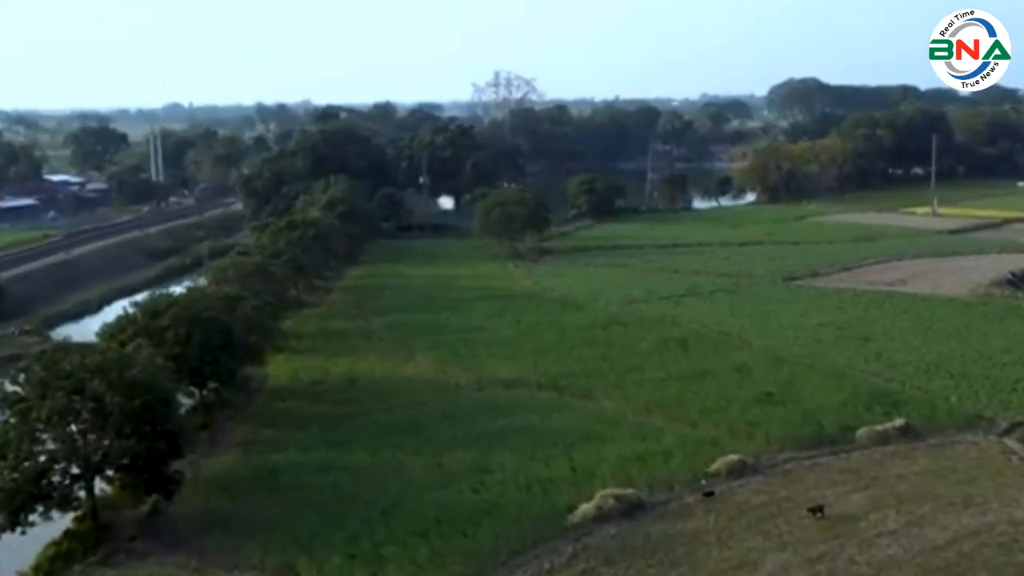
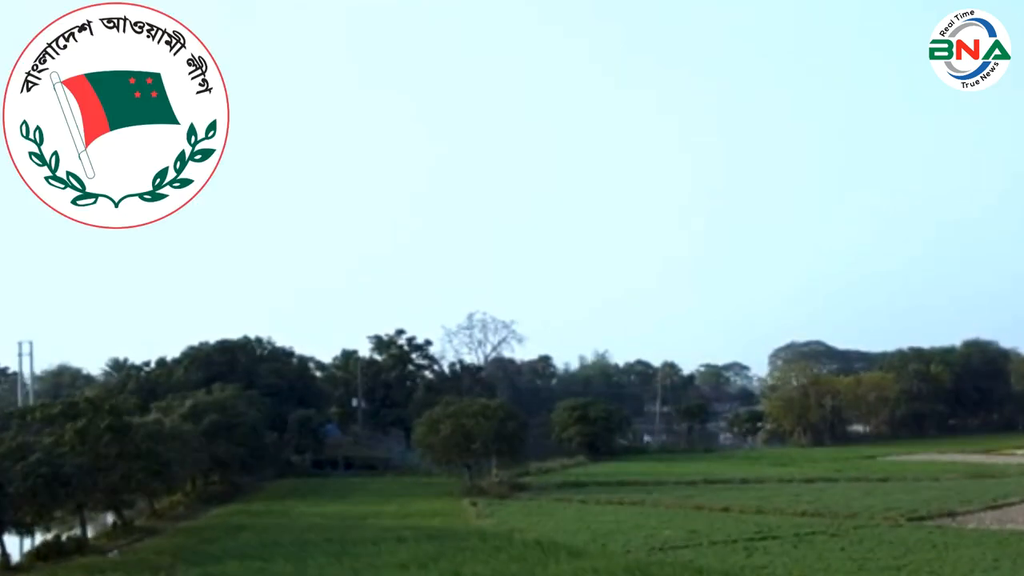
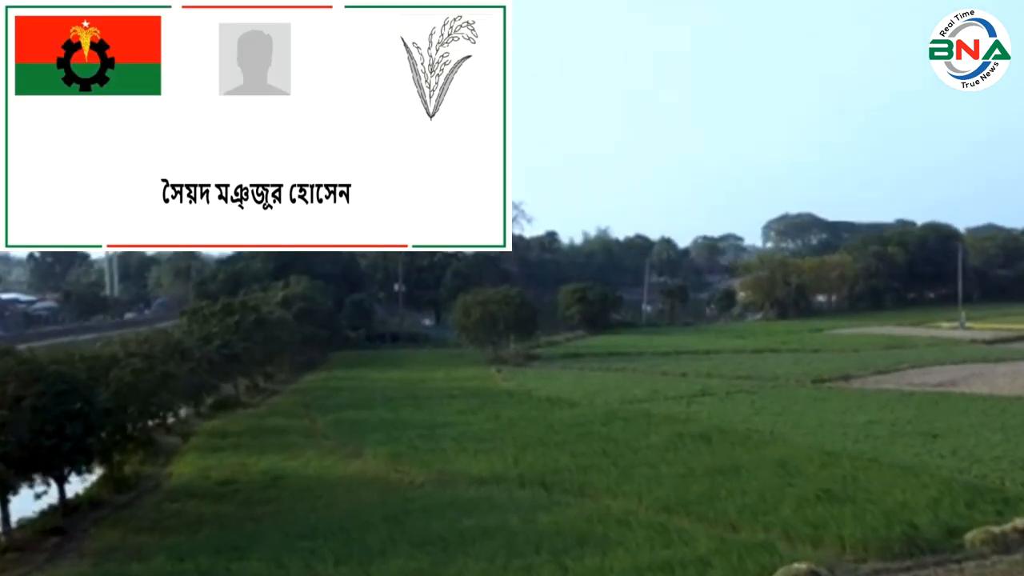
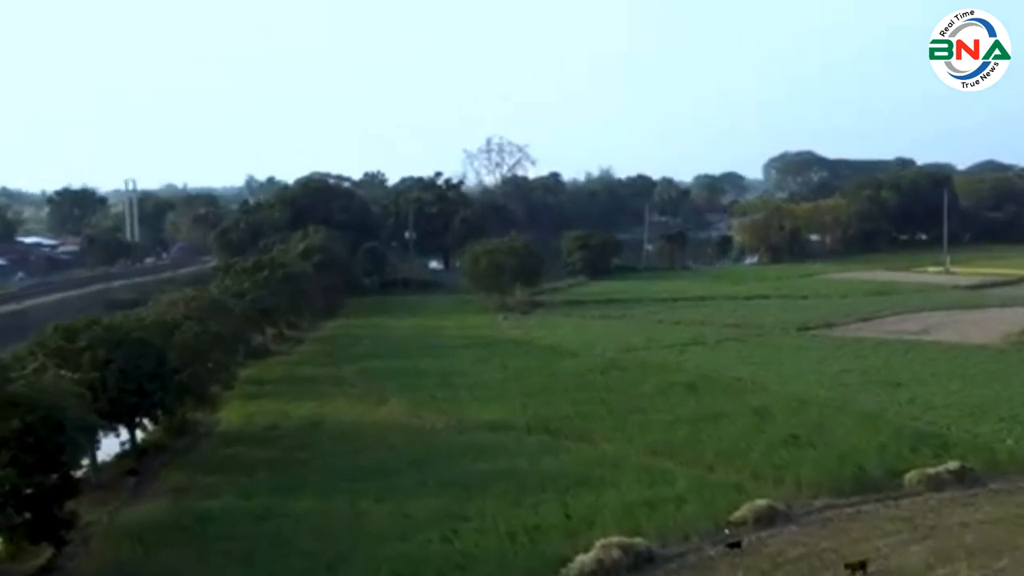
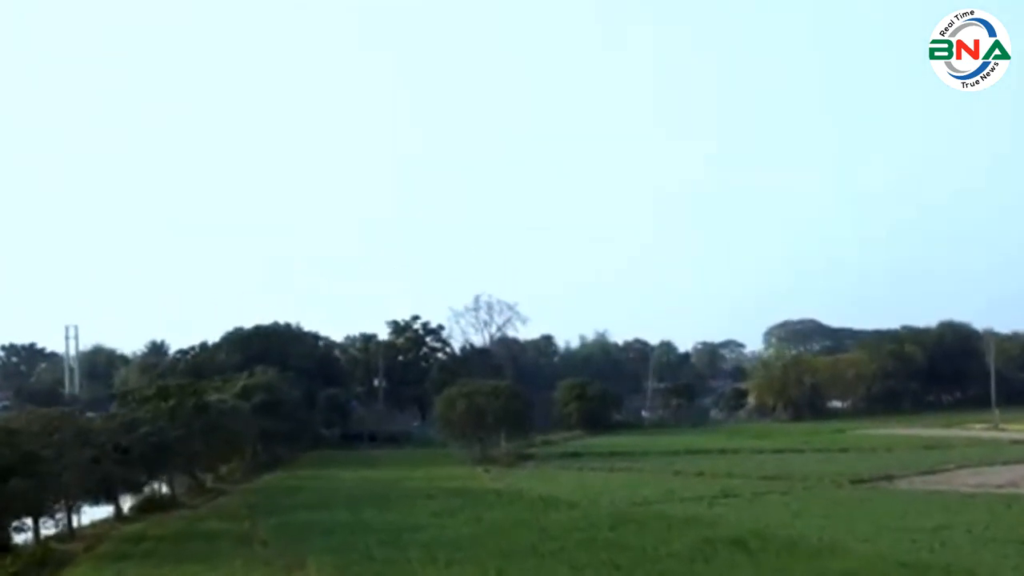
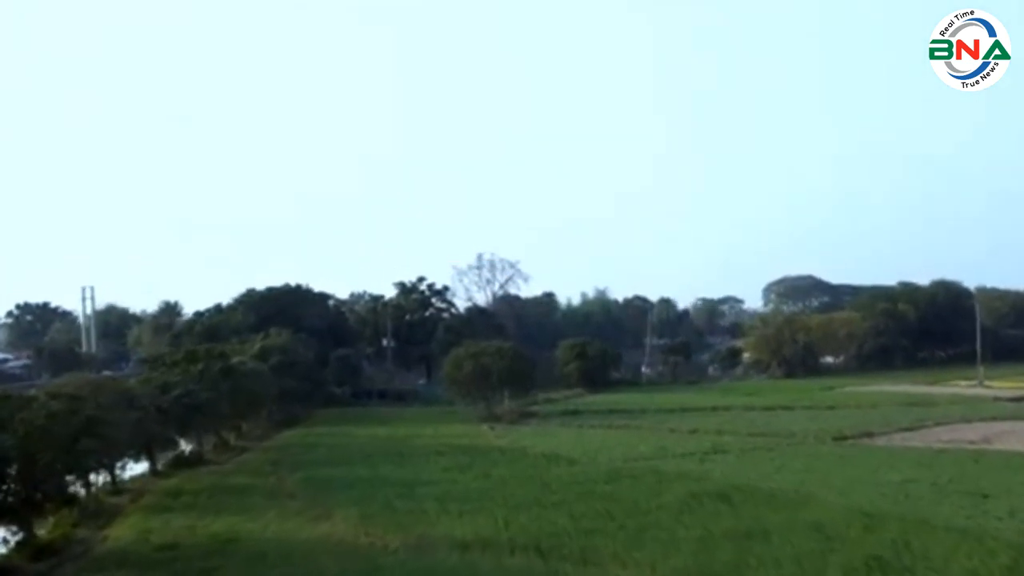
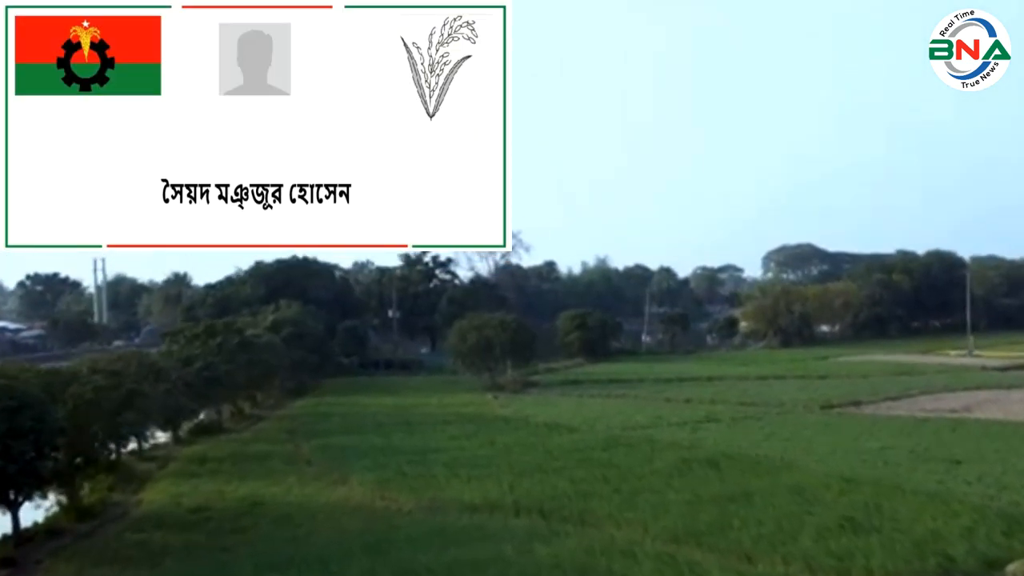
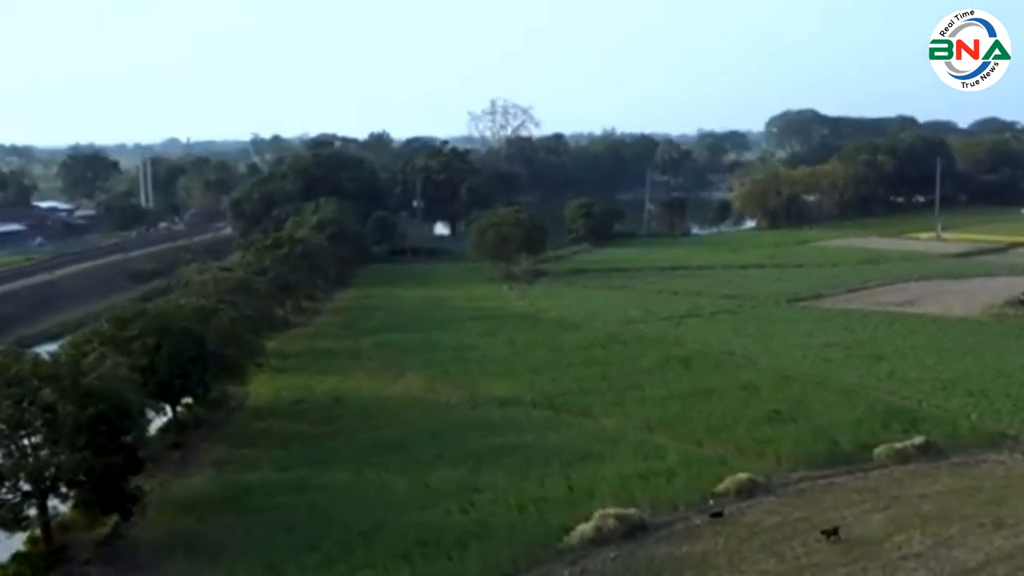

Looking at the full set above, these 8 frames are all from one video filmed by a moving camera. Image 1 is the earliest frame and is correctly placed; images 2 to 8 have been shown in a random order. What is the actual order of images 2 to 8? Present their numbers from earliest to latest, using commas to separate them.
8, 4, 3, 7, 6, 5, 2
